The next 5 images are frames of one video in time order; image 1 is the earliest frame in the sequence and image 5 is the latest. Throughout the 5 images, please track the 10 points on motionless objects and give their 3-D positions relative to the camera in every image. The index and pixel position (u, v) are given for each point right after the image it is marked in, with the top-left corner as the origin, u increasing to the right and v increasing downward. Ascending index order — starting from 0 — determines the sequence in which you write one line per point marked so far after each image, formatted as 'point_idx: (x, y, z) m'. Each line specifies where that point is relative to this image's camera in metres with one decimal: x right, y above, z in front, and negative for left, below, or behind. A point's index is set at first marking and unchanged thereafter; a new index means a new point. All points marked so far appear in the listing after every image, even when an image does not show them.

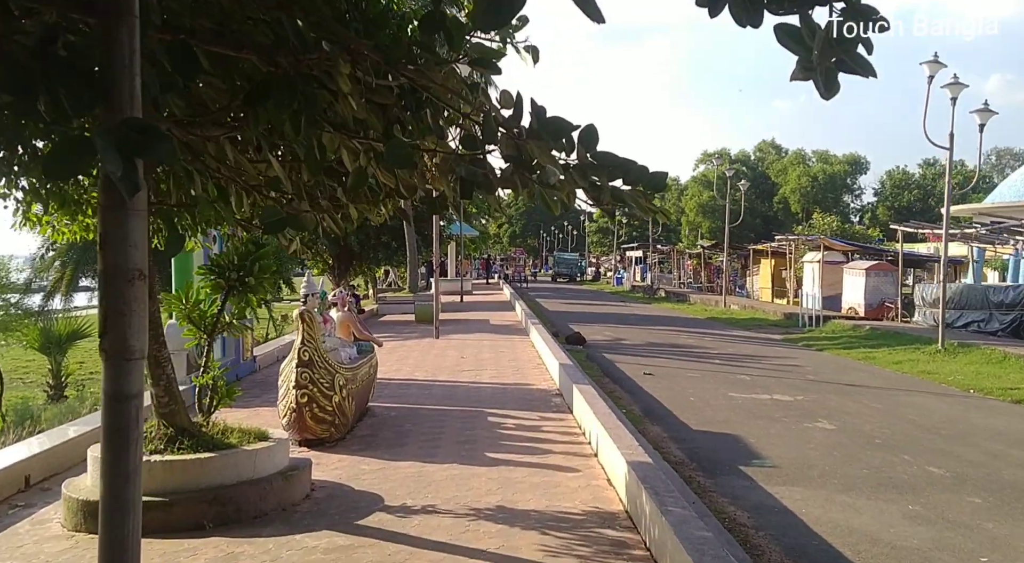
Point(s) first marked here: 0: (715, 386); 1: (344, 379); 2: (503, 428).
0: (+3.1, -1.6, +12.3) m
1: (-1.5, -0.9, +7.3) m
2: (-0.1, -1.4, +7.7) m
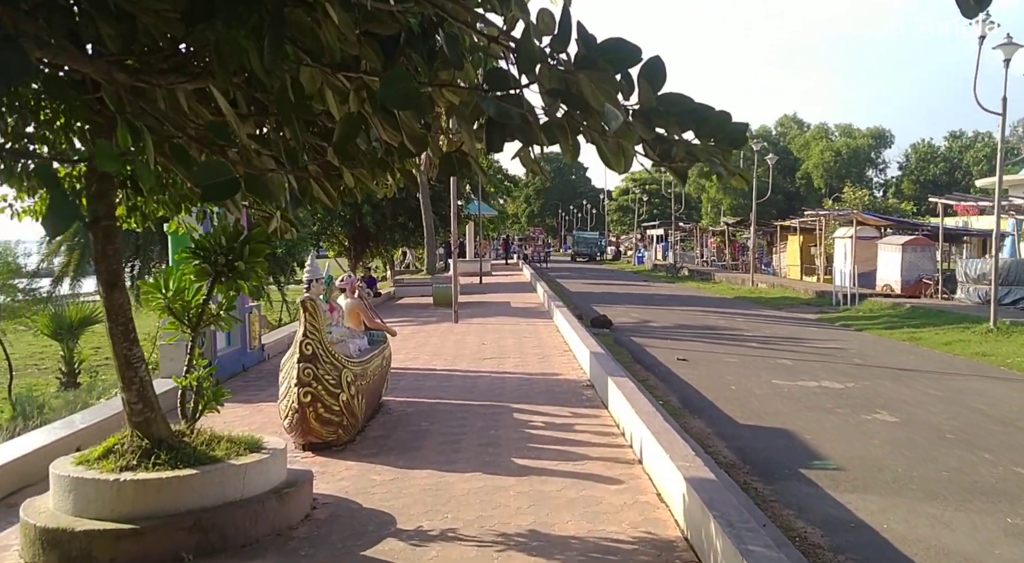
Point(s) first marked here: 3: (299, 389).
0: (+3.4, -1.3, +11.4) m
1: (-1.3, -0.8, +6.5) m
2: (+0.2, -1.2, +6.8) m
3: (-1.6, -0.8, +6.1) m
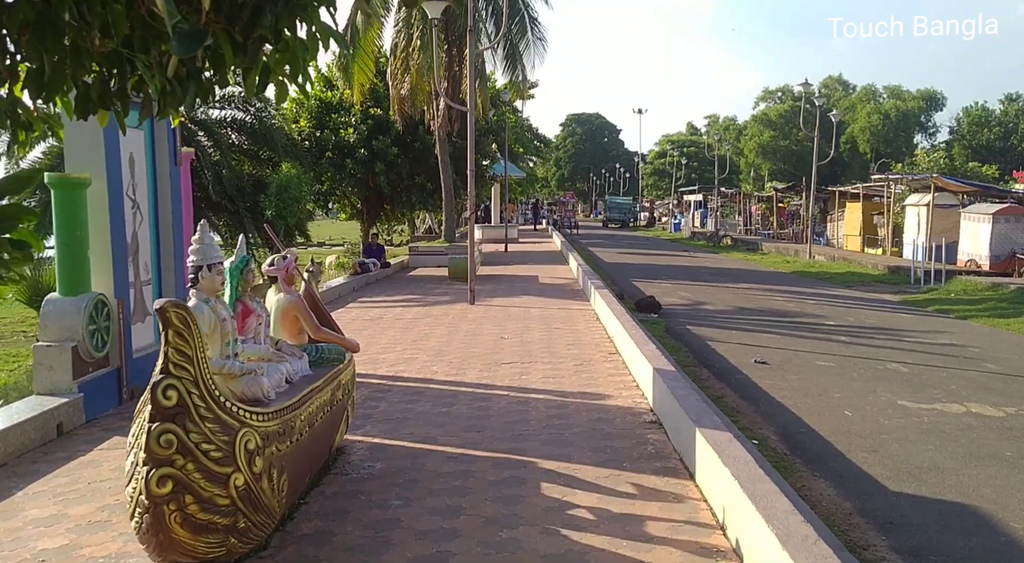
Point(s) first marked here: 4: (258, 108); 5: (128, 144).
0: (+3.7, -1.1, +8.5) m
1: (-1.1, -0.7, +3.7) m
2: (+0.3, -1.2, +4.0) m
3: (-1.5, -0.8, +3.4) m
4: (-4.7, +3.2, +15.2) m
5: (-3.5, +1.2, +7.4) m
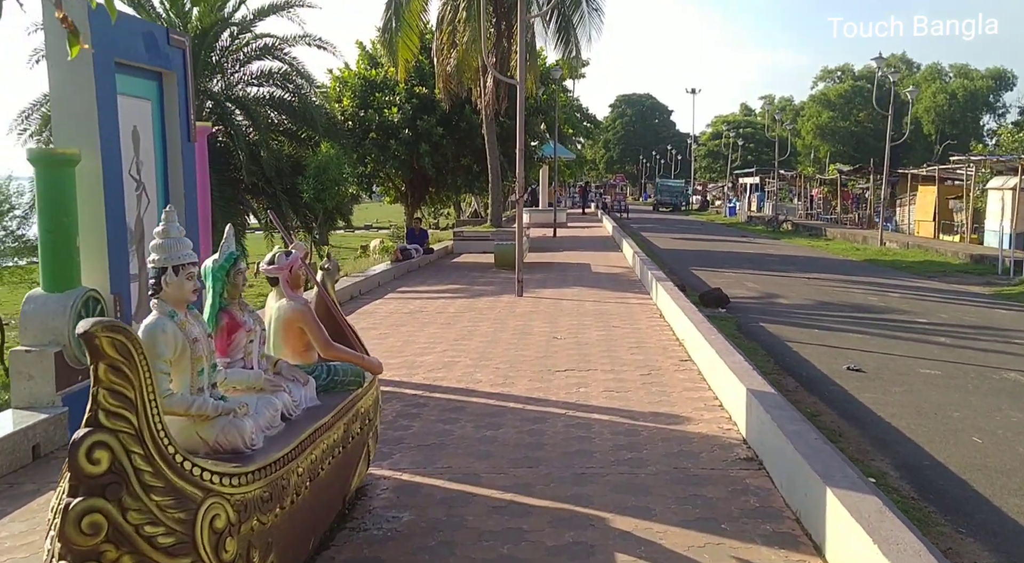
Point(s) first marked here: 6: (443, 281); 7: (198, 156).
0: (+4.2, -1.1, +7.2) m
1: (-0.9, -0.7, +2.7) m
2: (+0.5, -1.2, +2.9) m
3: (-1.3, -0.8, +2.4) m
4: (-3.8, +3.4, +14.3) m
5: (-3.0, +1.3, +6.4) m
6: (-1.2, 0.0, +13.9) m
7: (-2.9, +1.1, +7.5) m
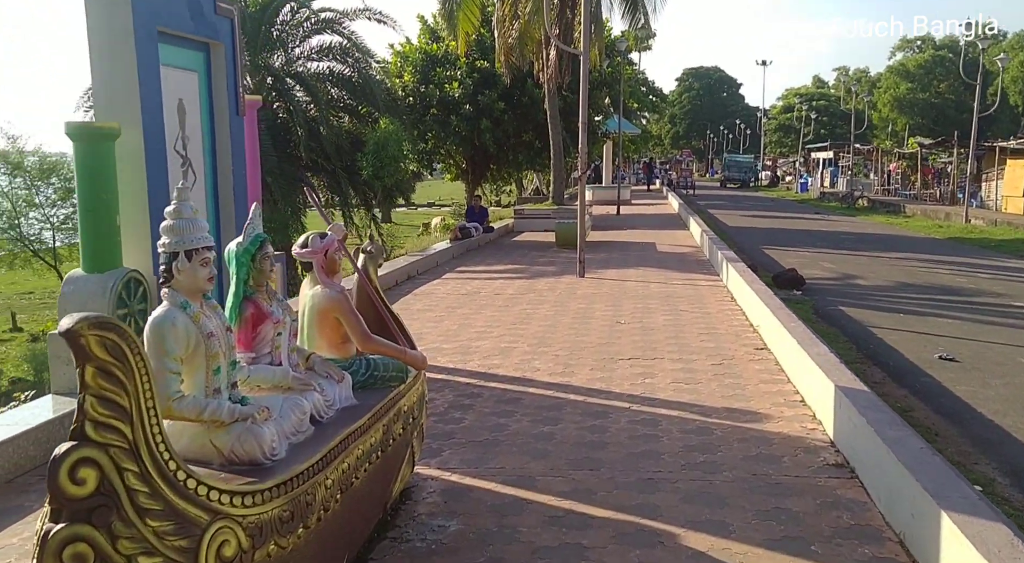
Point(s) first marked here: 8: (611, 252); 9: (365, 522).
0: (+4.7, -0.9, +6.4) m
1: (-0.7, -0.7, +2.3) m
2: (+0.7, -1.2, +2.5) m
3: (-1.1, -0.8, +2.0) m
4: (-2.7, +3.8, +14.0) m
5: (-2.5, +1.5, +6.2) m
6: (-0.2, +0.3, +13.5) m
7: (-2.3, +1.3, +7.2) m
8: (+1.8, +0.5, +14.5) m
9: (-0.6, -0.9, +3.2) m
